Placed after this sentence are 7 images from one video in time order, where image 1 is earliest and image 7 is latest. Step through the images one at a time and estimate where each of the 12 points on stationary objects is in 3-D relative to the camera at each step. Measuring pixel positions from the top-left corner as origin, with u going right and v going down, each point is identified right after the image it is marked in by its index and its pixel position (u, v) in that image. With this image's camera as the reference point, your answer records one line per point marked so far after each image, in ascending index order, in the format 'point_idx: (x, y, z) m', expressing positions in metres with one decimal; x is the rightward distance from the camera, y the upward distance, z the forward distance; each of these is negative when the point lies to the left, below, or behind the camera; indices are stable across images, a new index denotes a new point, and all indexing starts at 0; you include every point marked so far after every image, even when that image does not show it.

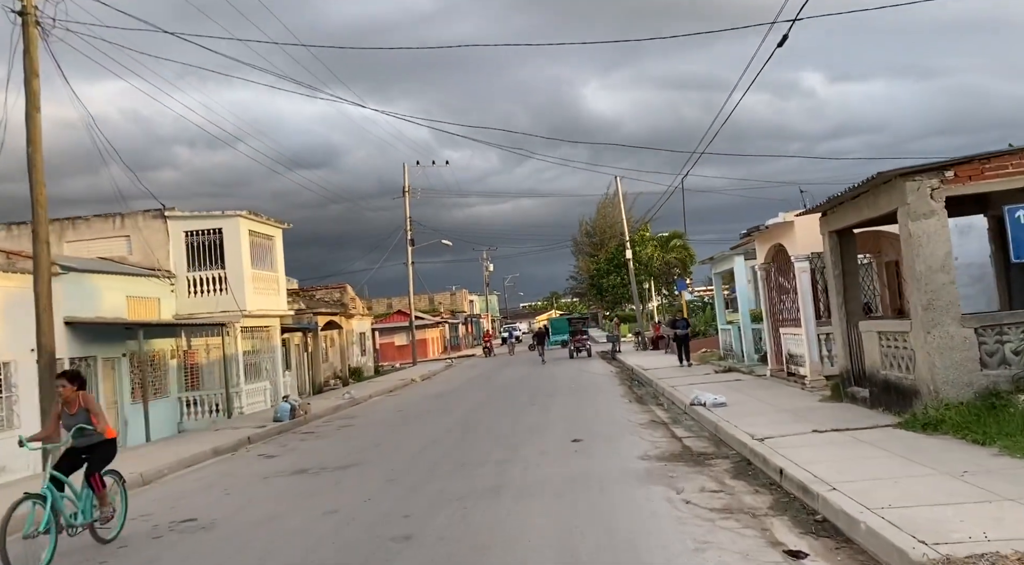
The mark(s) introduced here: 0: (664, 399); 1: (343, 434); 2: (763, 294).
0: (+3.1, -2.4, +16.9) m
1: (-3.2, -2.8, +15.9) m
2: (+5.4, -0.2, +18.2) m
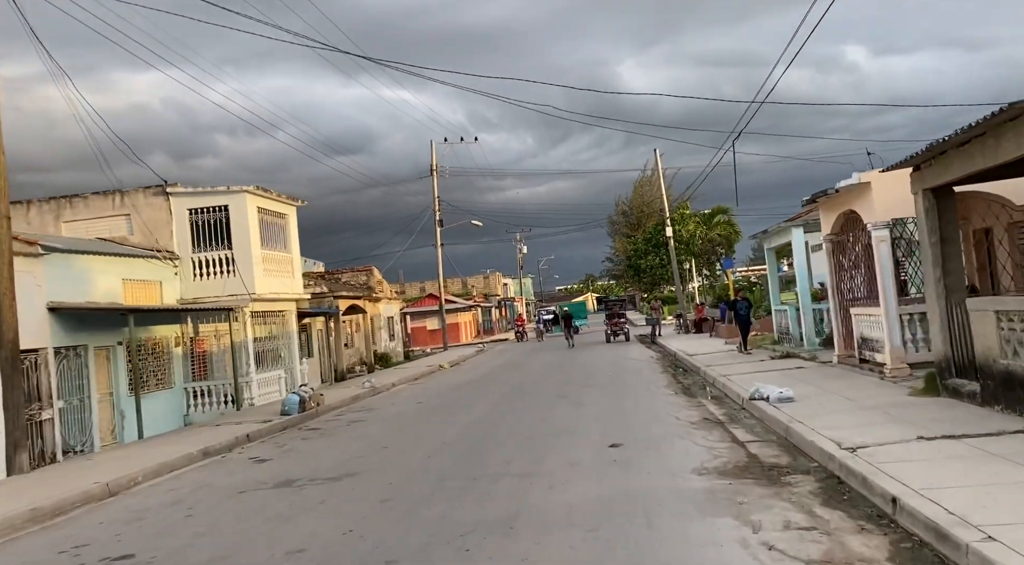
0: (+3.6, -1.9, +14.9) m
1: (-2.7, -2.5, +14.1) m
2: (+5.9, +0.2, +15.9) m
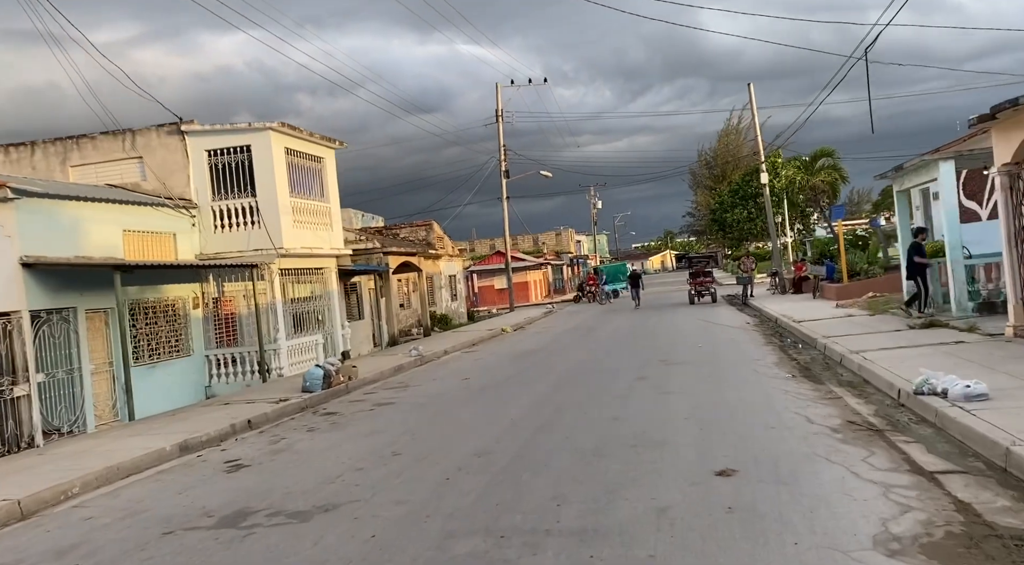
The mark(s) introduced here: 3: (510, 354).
0: (+4.5, -1.2, +11.2) m
1: (-1.8, -1.8, +11.0) m
2: (+6.9, +1.0, +12.0) m
3: (0.0, -1.6, +19.7) m
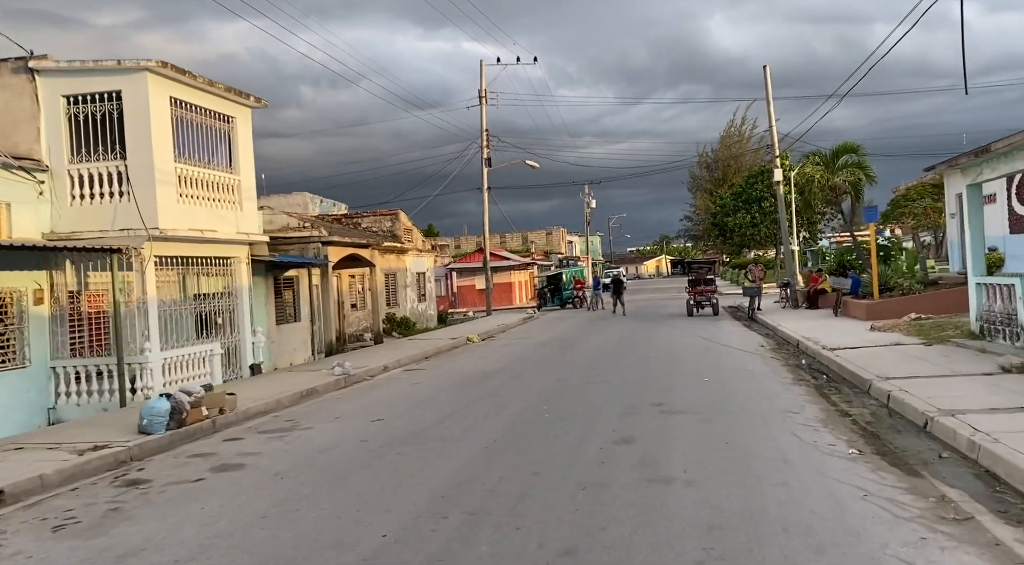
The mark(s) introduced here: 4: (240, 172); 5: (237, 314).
0: (+3.7, -1.5, +6.9) m
1: (-2.7, -1.8, +6.7) m
2: (+6.1, +0.7, +7.6) m
3: (-0.9, -1.7, +15.3) m
4: (-5.2, +2.1, +16.2) m
5: (-5.4, -0.6, +16.7) m
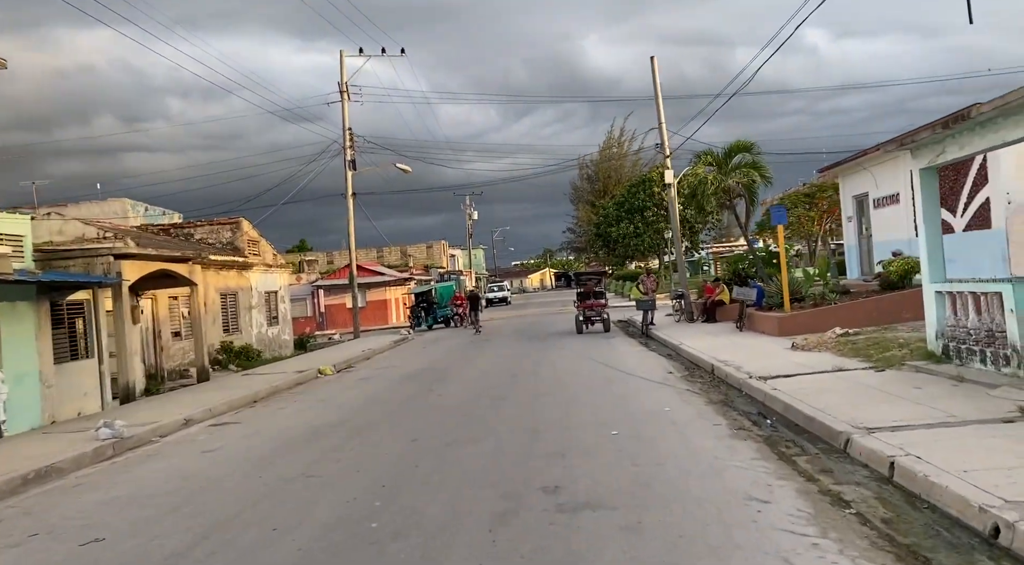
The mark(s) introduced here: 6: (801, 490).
0: (+2.6, -1.5, +3.4) m
1: (-3.6, -2.0, +2.4) m
2: (+4.9, +0.7, +4.6) m
3: (-3.0, -2.0, +11.2) m
4: (-7.5, +1.7, +11.6) m
5: (-7.7, -1.0, +11.9) m
6: (+2.3, -1.6, +6.6) m
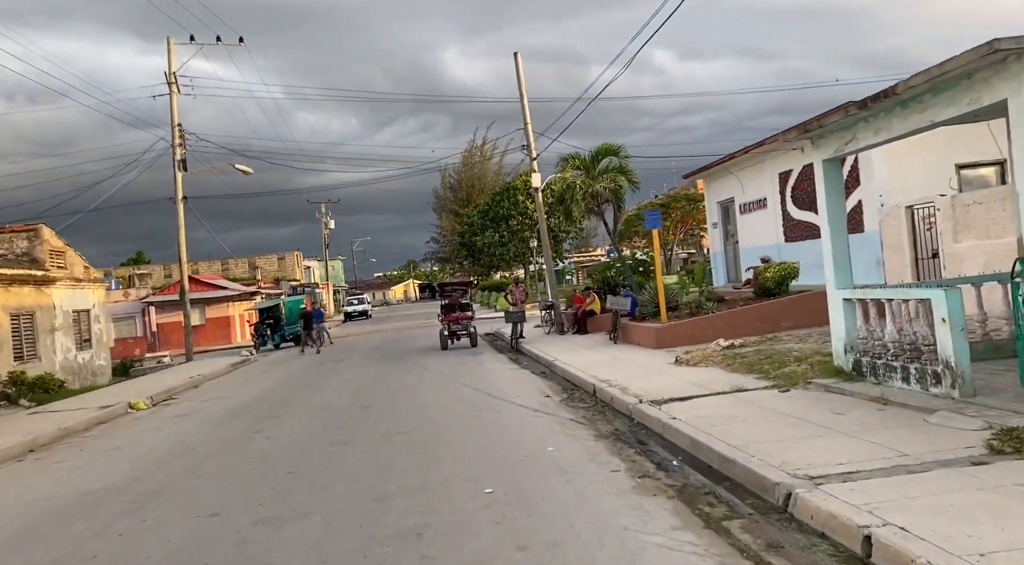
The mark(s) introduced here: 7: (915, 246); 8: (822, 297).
0: (+2.2, -1.5, +1.6) m
1: (-3.8, -2.0, -0.5) m
2: (+4.3, +0.7, +3.1) m
3: (-4.6, -2.2, +8.3) m
4: (-9.1, +1.5, +8.0) m
5: (-9.3, -1.3, +8.3) m
6: (+1.3, -1.7, +4.6) m
7: (+8.2, +0.7, +17.4) m
8: (+6.5, -0.3, +17.9) m
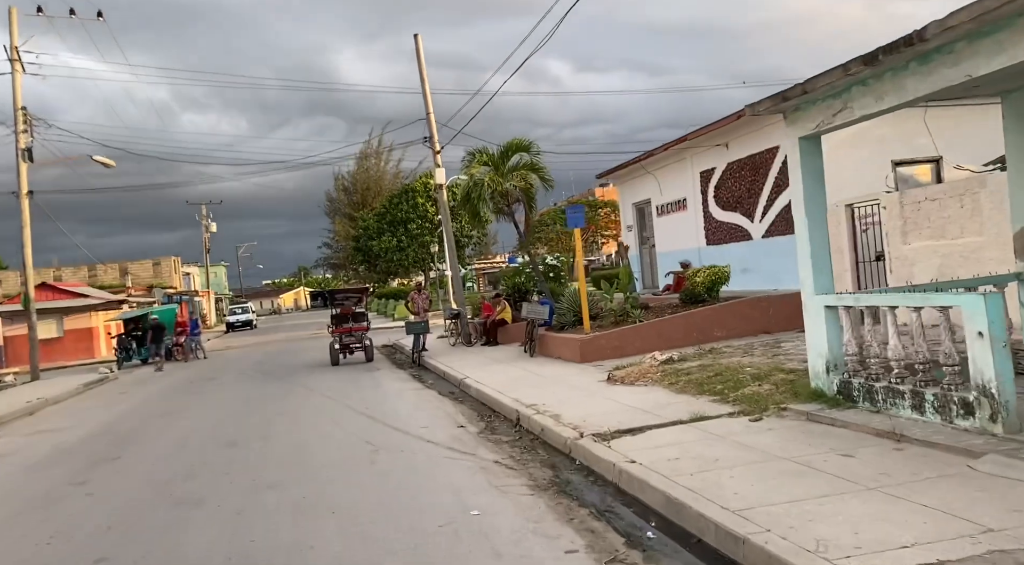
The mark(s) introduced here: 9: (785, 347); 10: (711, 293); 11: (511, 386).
0: (+2.4, -1.5, -0.5) m
1: (-3.3, -2.0, -3.3) m
2: (+4.3, +0.7, +1.3) m
3: (-5.2, -2.2, +5.3) m
4: (-9.6, +1.5, +4.5) m
5: (-9.9, -1.3, +4.7) m
6: (+1.2, -1.6, +2.4) m
7: (+6.4, +0.6, +15.9) m
8: (+4.7, -0.4, +16.2) m
9: (+4.2, -1.0, +13.0) m
10: (+4.1, -0.2, +17.3) m
11: (-0.1, -1.7, +14.1) m
